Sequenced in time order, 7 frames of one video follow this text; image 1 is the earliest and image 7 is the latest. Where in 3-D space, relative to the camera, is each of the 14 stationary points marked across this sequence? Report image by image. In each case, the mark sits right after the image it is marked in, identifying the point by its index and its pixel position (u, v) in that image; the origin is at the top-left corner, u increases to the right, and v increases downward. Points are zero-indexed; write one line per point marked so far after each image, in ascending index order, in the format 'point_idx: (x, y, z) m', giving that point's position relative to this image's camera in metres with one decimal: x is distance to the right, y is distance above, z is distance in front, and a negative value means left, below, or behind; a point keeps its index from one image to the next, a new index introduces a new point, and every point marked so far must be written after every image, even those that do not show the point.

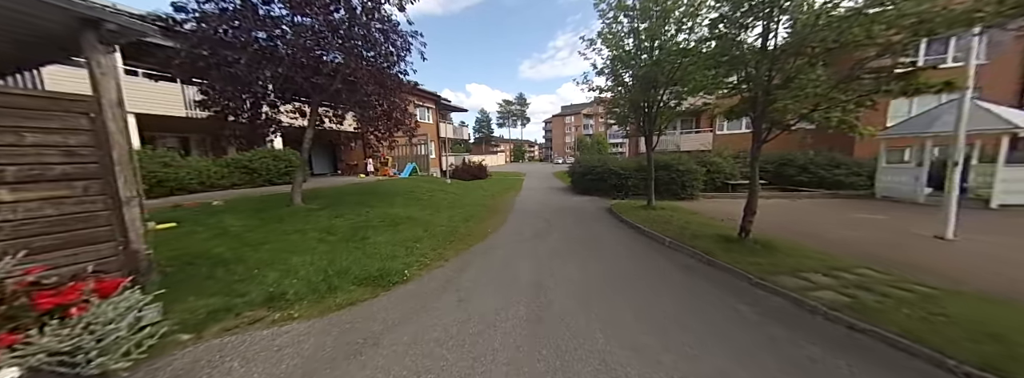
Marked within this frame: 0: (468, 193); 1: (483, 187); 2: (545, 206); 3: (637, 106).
0: (-2.4, -0.2, +12.4) m
1: (-1.9, +0.1, +15.3) m
2: (+1.3, -0.7, +11.7) m
3: (+4.6, +3.1, +9.3) m
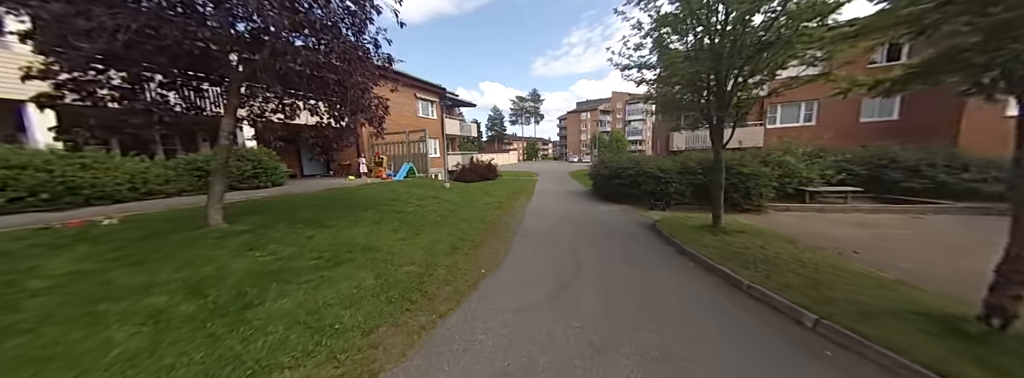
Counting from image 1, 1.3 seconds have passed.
0: (-2.0, -0.5, +10.0) m
1: (-1.4, -0.2, +12.9) m
2: (+1.7, -1.0, +9.1) m
3: (+4.8, +2.8, +6.5) m
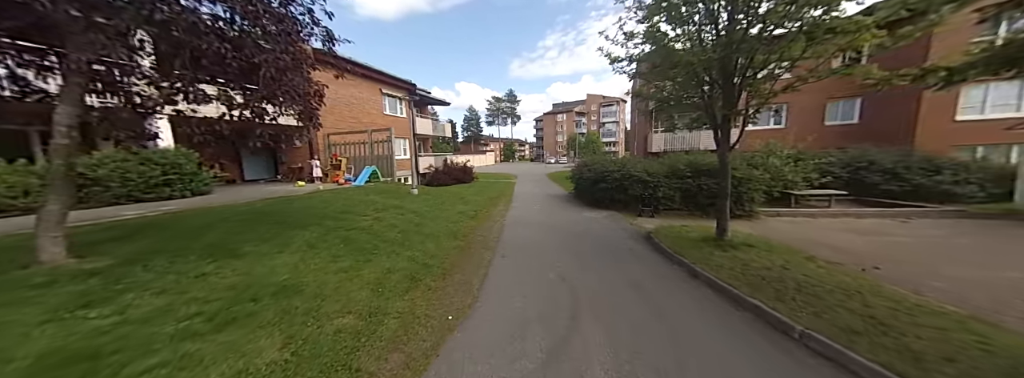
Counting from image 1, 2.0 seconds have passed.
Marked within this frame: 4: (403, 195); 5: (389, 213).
0: (-2.8, -0.8, +8.7) m
1: (-2.4, -0.4, +11.6) m
2: (+1.0, -1.3, +8.1) m
3: (+4.3, +2.6, +5.8) m
4: (-4.5, -0.3, +10.0) m
5: (-3.8, -0.7, +7.6) m
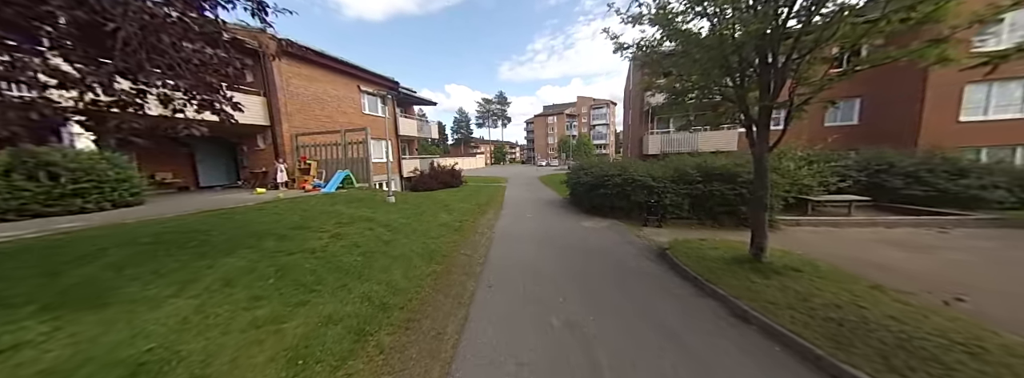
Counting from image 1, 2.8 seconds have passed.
0: (-3.0, -1.0, +7.4) m
1: (-2.8, -0.7, +10.4) m
2: (+0.7, -1.5, +6.9) m
3: (+4.1, +2.4, +4.8) m
4: (-4.8, -0.5, +8.7) m
5: (-4.0, -1.0, +6.3) m
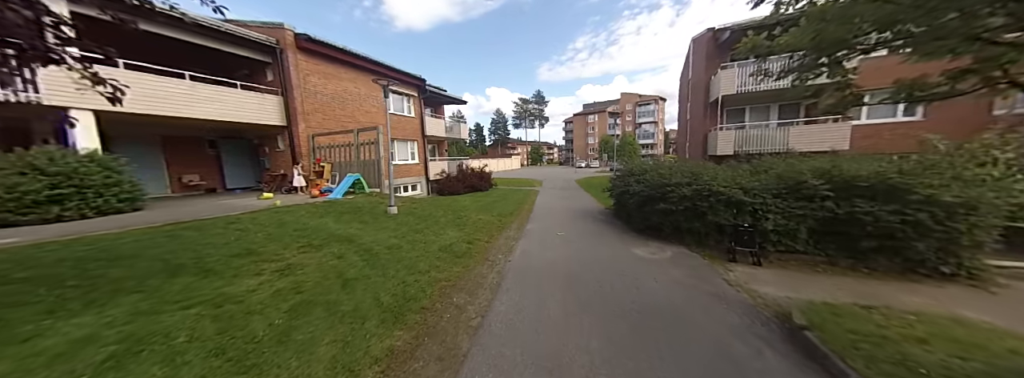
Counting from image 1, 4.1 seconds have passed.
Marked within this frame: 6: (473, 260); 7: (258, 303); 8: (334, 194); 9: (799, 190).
0: (-2.6, -1.3, +5.7) m
1: (-1.9, -1.0, +8.6) m
2: (+1.1, -1.8, +4.7) m
3: (+4.2, +2.0, +2.1) m
4: (-4.1, -0.8, +7.3) m
5: (-3.7, -1.3, +4.8) m
6: (-0.9, -1.6, +5.7) m
7: (-3.4, -1.5, +3.3) m
8: (-7.1, -0.2, +9.9) m
9: (+6.7, 0.0, +5.8) m
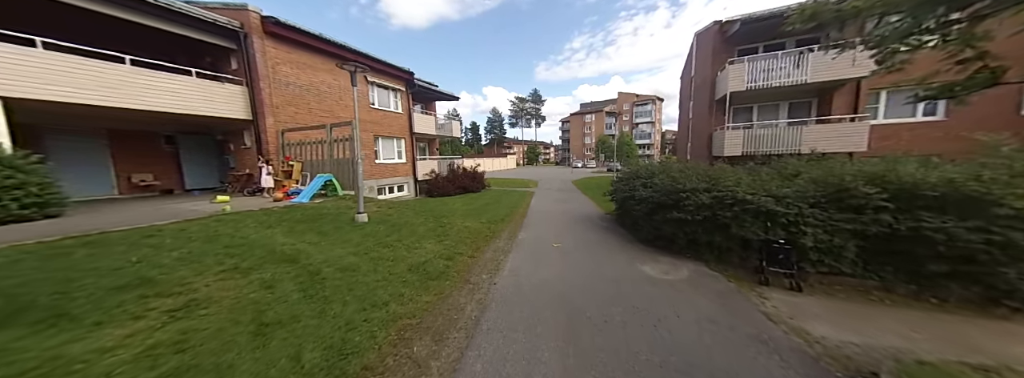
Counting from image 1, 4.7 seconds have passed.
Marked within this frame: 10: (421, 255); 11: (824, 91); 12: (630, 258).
0: (-2.8, -1.4, +4.6) m
1: (-2.2, -1.1, +7.5) m
2: (+0.8, -2.0, +3.7) m
3: (+4.0, +1.9, +1.1) m
4: (-4.4, -0.9, +6.2) m
5: (-4.0, -1.4, +3.7) m
6: (-1.2, -1.7, +4.6) m
7: (-3.6, -1.6, +2.2) m
8: (-7.4, -0.3, +8.7) m
9: (+6.4, -0.2, +4.8) m
10: (-2.0, -1.4, +5.5) m
11: (+15.4, +4.8, +12.2) m
12: (+3.0, -1.7, +6.2) m
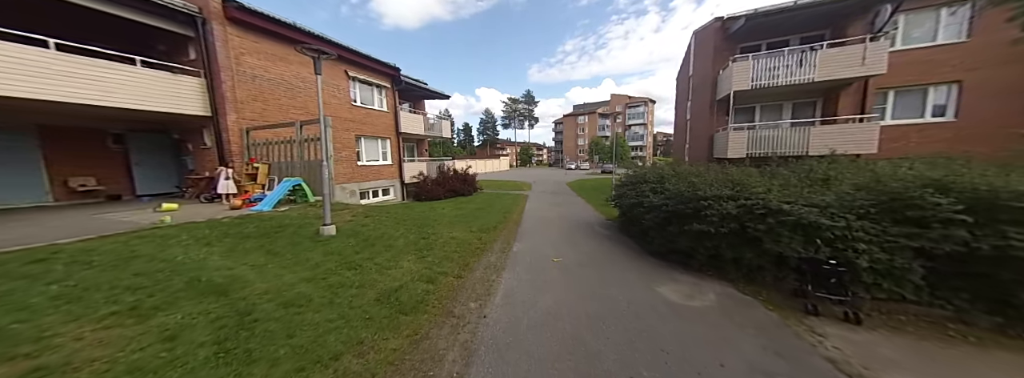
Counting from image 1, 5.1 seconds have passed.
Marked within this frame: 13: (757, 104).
0: (-2.9, -1.6, +3.6) m
1: (-2.4, -1.3, +6.5) m
2: (+0.7, -2.1, +2.7) m
3: (+4.0, +1.7, +0.3) m
4: (-4.5, -1.1, +5.1) m
5: (-4.0, -1.5, +2.6) m
6: (-1.2, -1.9, +3.7) m
7: (-3.6, -1.8, +1.2) m
8: (-7.6, -0.5, +7.6) m
9: (+6.3, -0.3, +4.0) m
10: (-2.1, -1.6, +4.5) m
11: (+15.1, +4.7, +11.7) m
12: (+2.8, -1.9, +5.4) m
13: (+13.1, +4.5, +13.2) m
